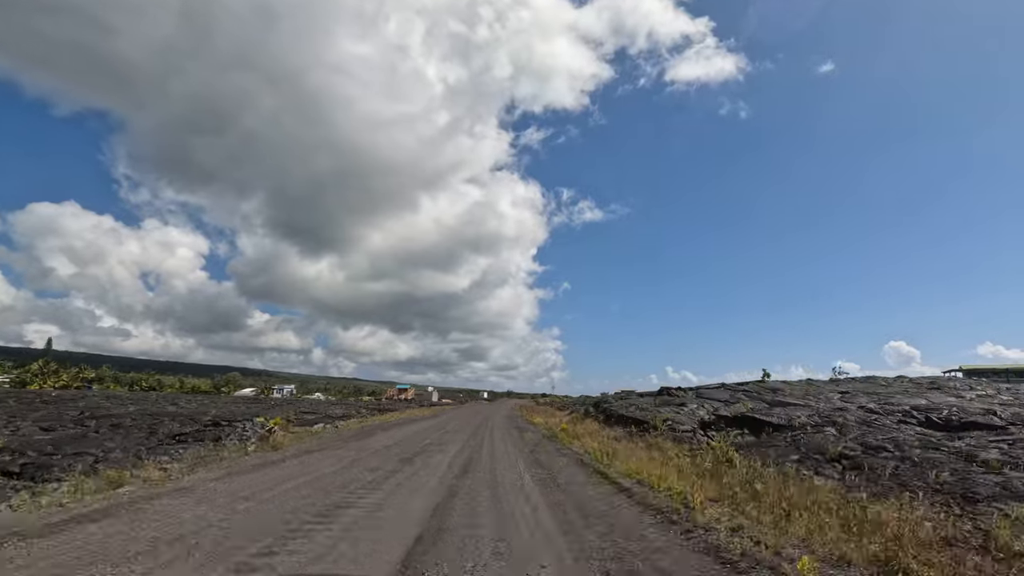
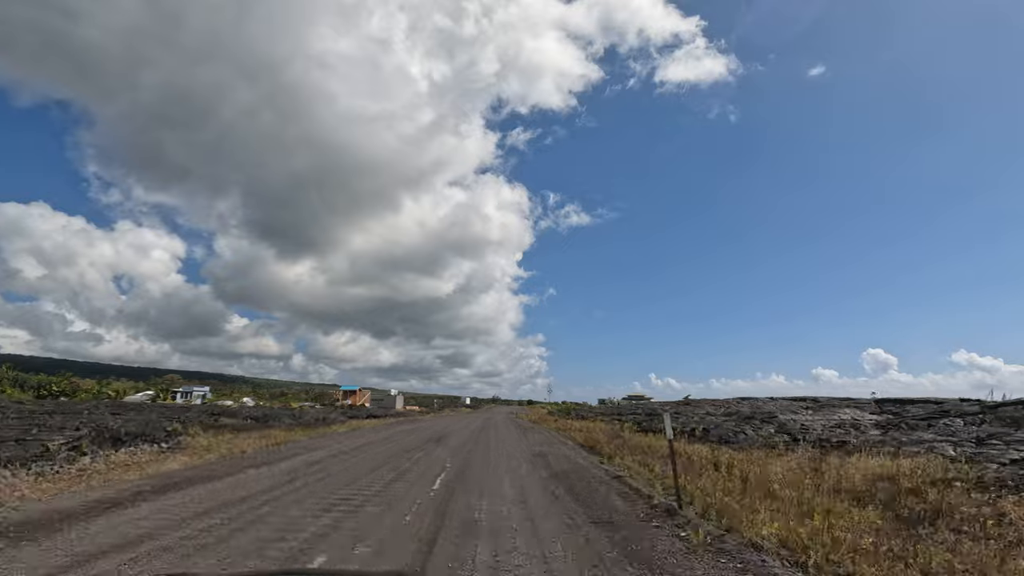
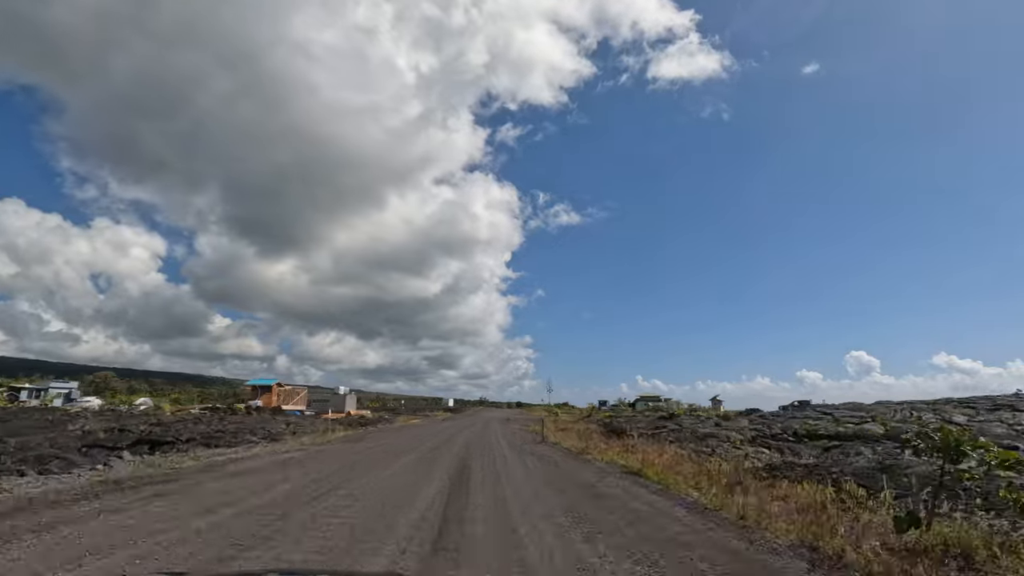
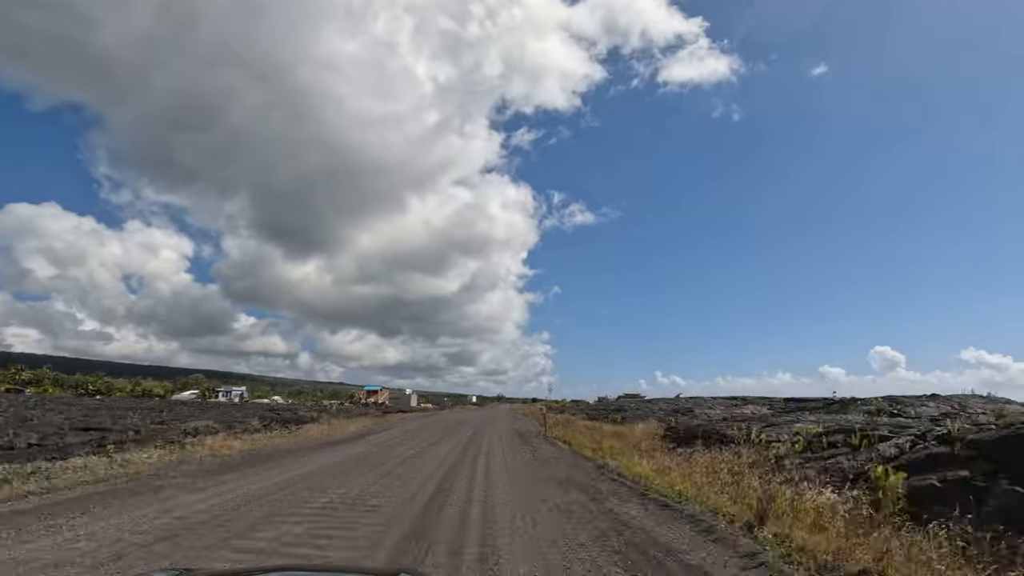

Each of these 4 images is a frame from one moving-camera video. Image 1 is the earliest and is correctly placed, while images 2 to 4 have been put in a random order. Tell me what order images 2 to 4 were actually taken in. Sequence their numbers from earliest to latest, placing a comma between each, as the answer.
4, 2, 3
